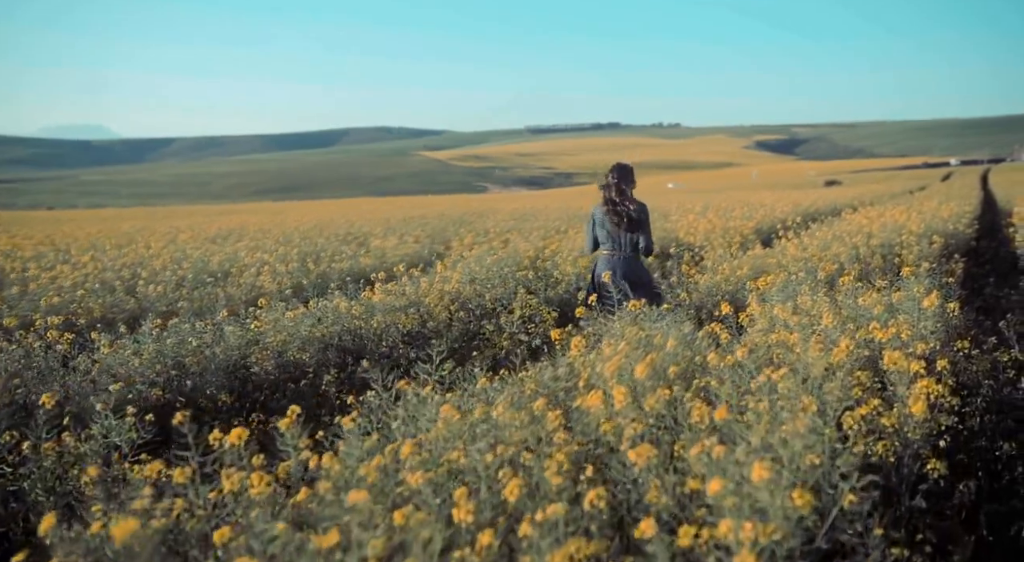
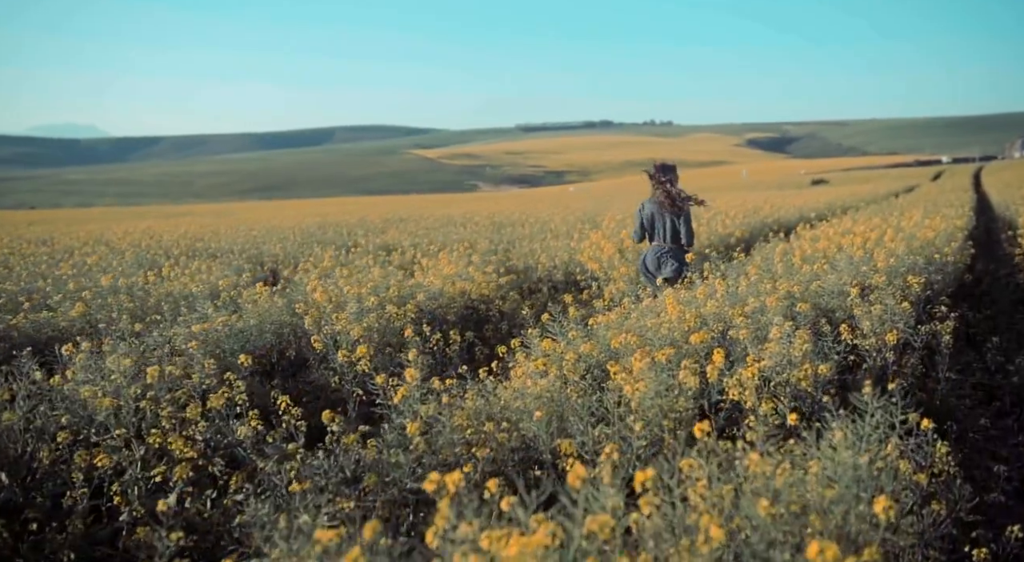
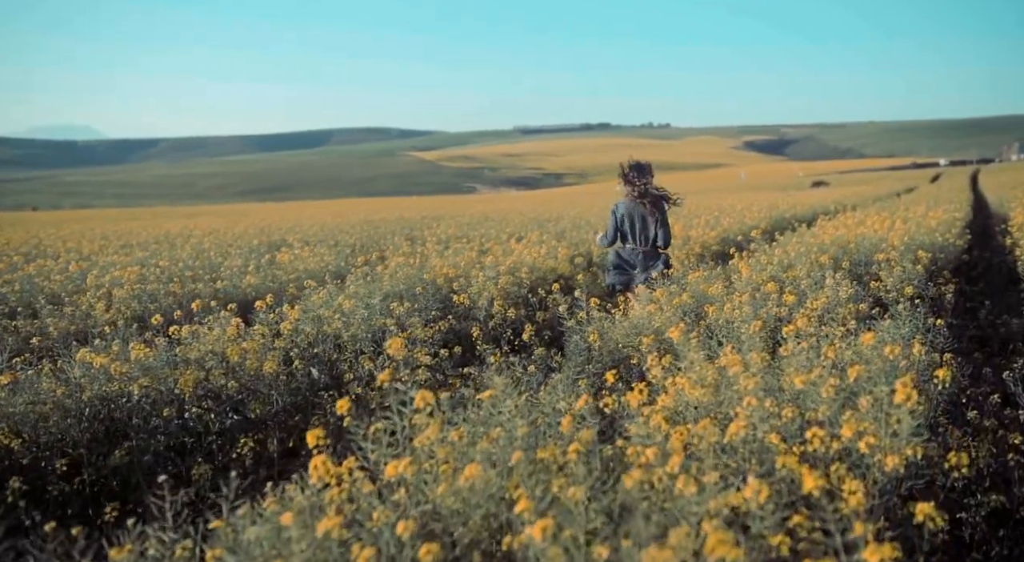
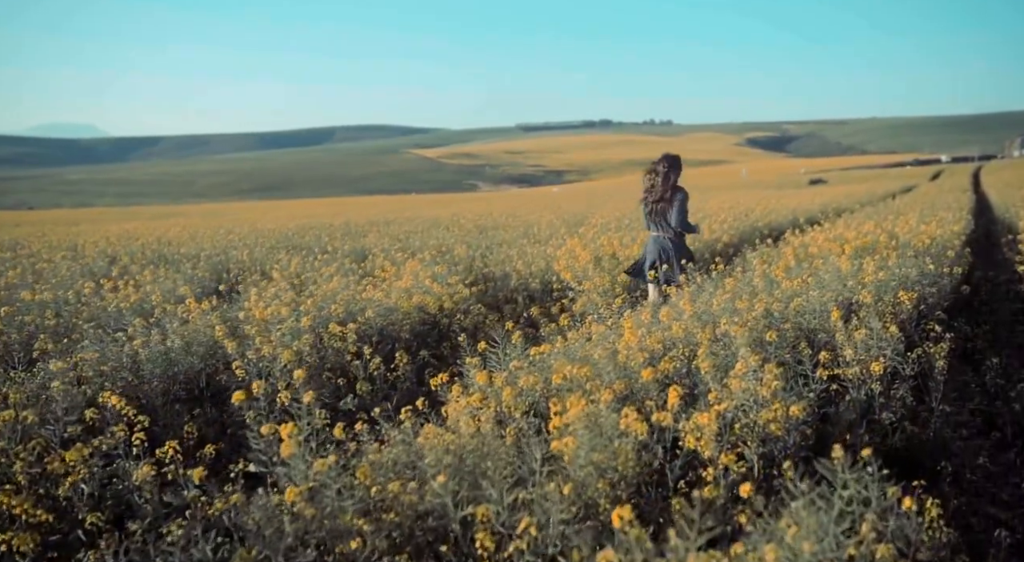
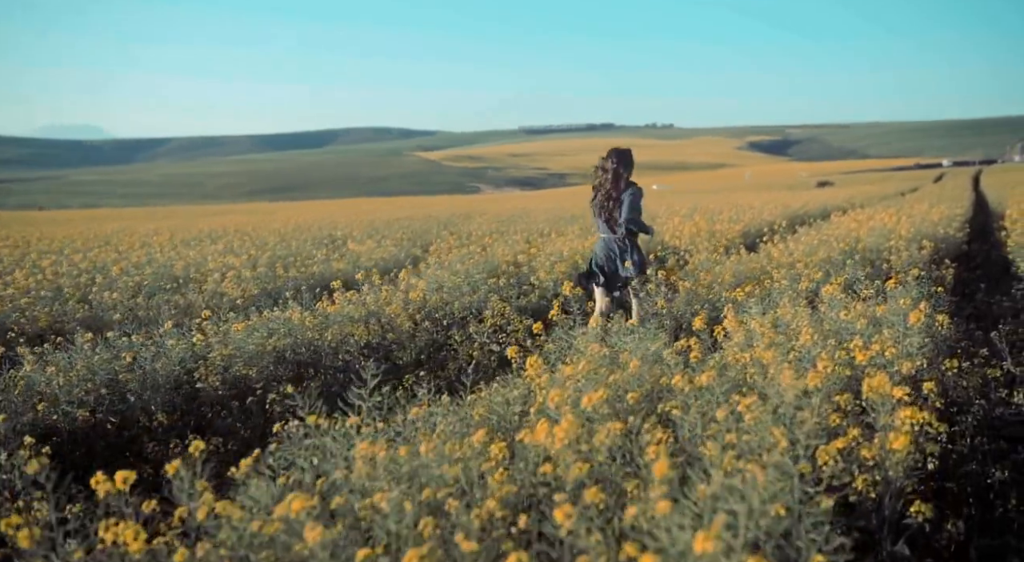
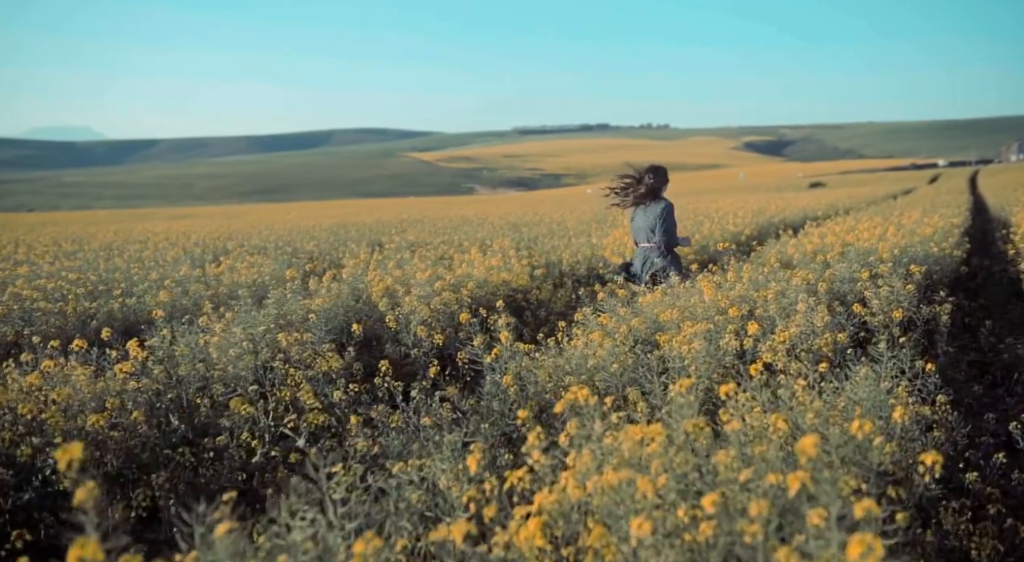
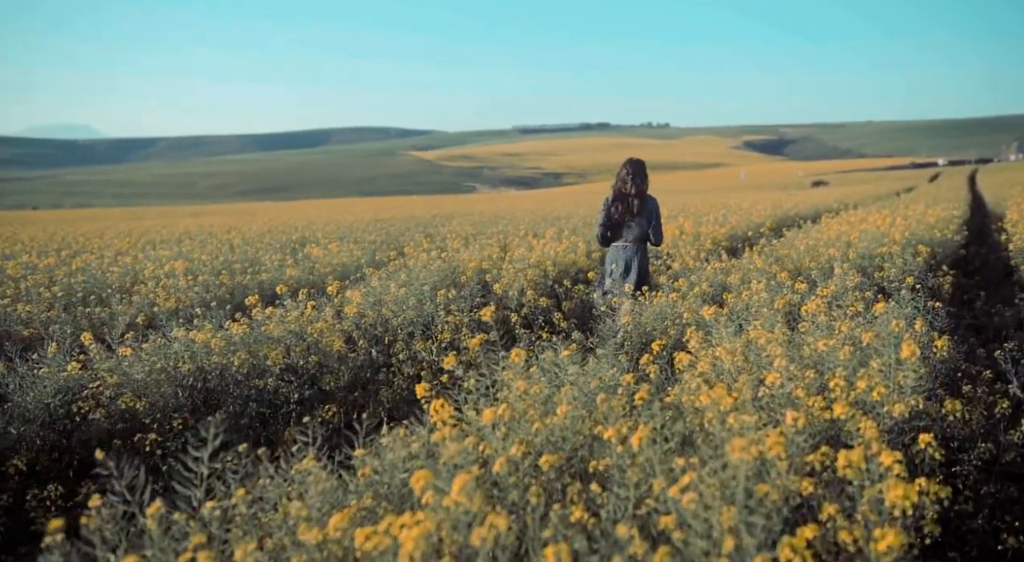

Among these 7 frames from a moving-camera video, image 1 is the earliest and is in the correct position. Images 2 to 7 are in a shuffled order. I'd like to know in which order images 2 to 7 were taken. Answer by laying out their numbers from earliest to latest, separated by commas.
5, 7, 3, 6, 2, 4
